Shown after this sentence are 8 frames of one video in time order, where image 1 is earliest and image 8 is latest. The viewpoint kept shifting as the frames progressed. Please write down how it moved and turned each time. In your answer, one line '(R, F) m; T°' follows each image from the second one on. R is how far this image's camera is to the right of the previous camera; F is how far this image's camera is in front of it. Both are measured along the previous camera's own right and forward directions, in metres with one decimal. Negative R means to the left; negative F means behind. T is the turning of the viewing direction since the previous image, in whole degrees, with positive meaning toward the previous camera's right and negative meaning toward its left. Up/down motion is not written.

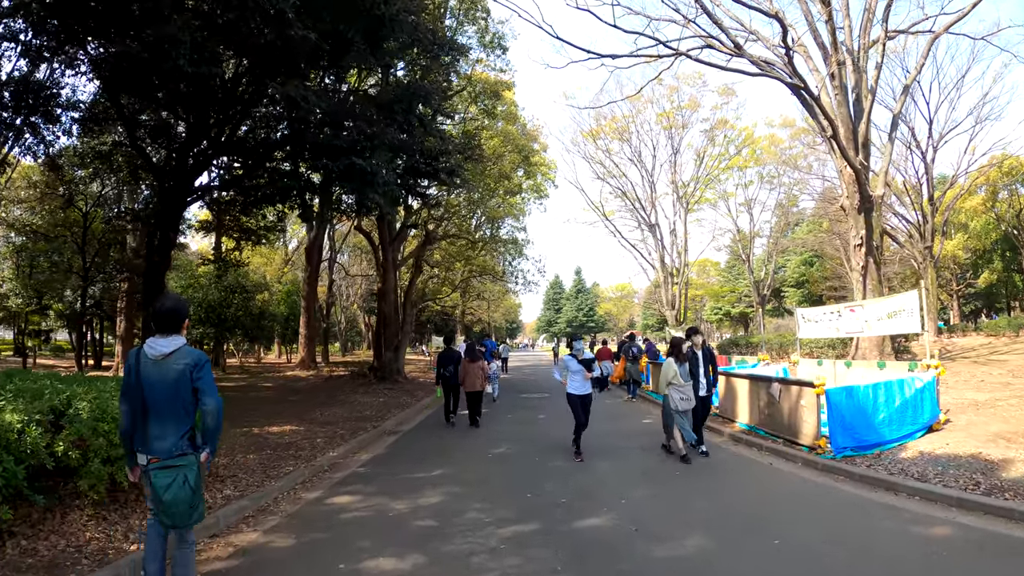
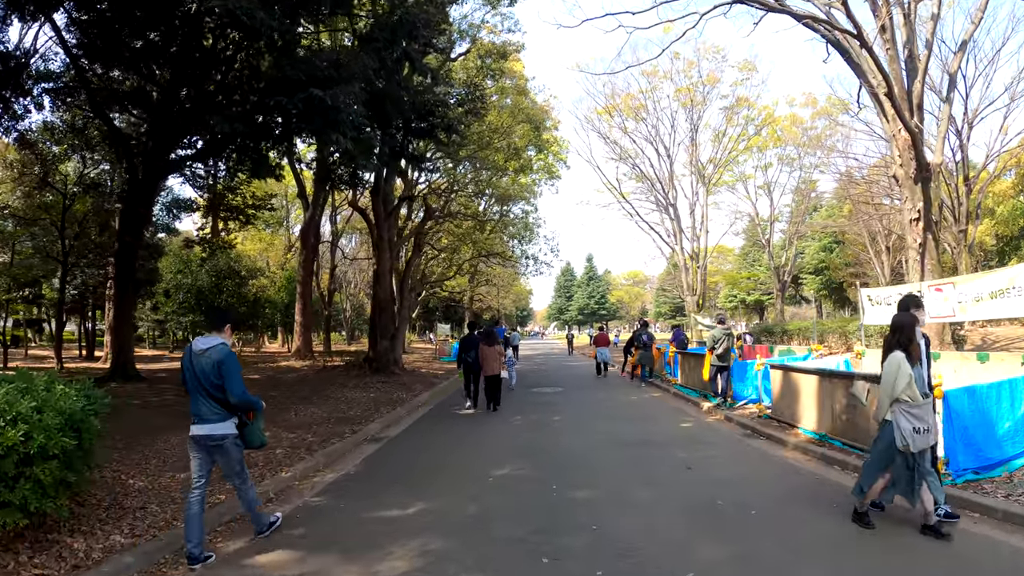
(0.0, +1.8) m; -1°
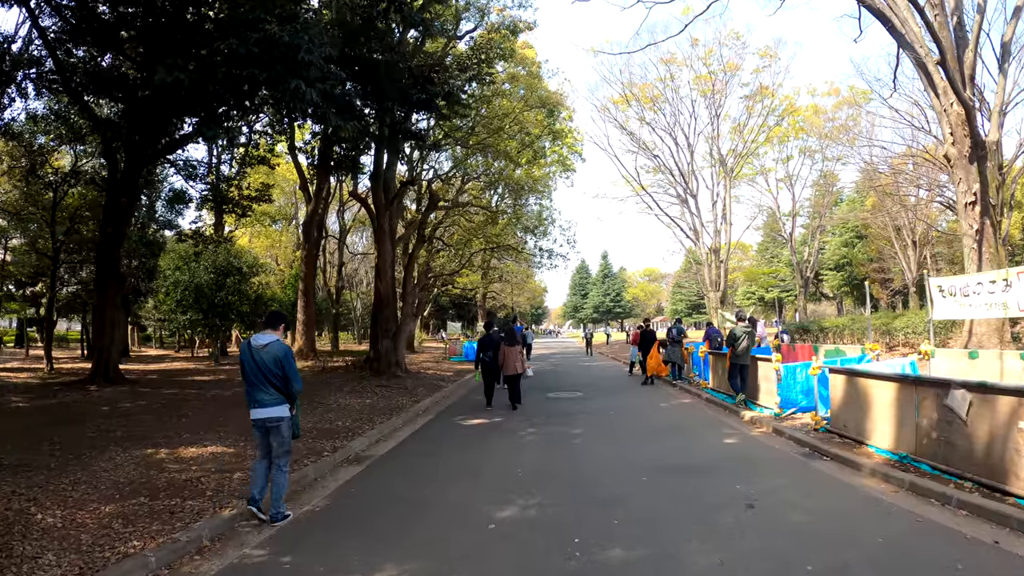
(0.0, +1.3) m; -1°
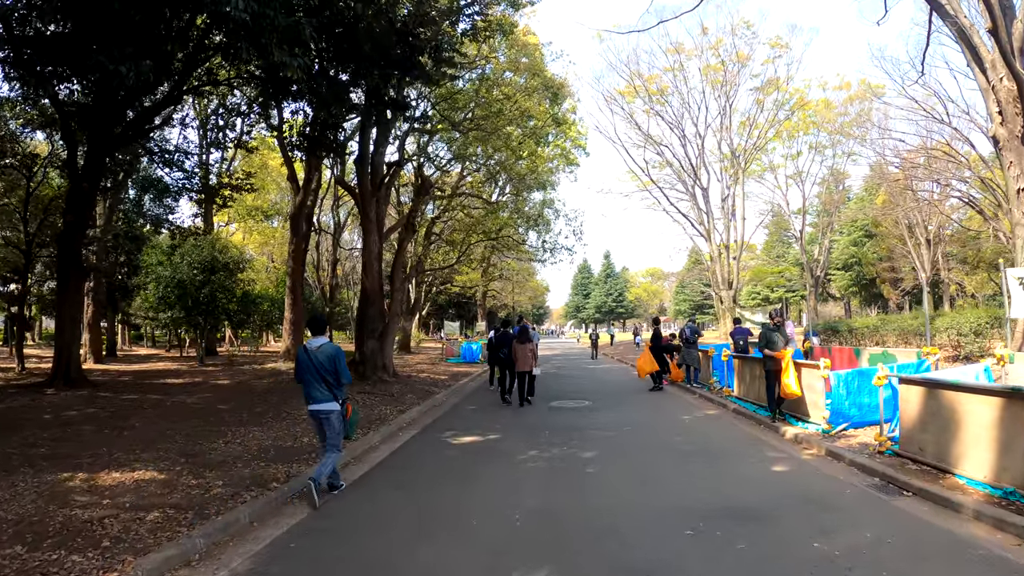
(0.0, +1.3) m; 0°
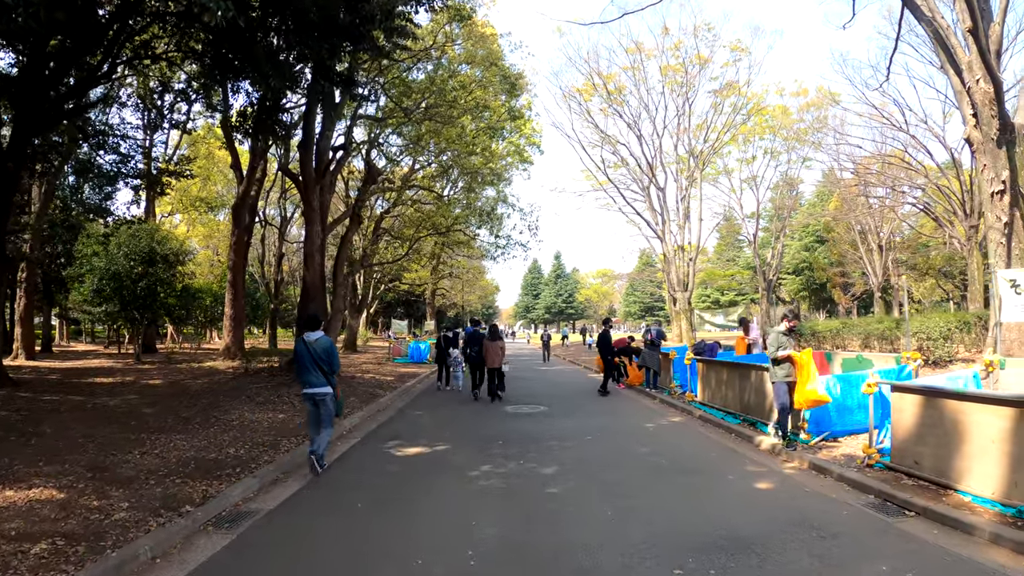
(0.0, +0.7) m; +4°
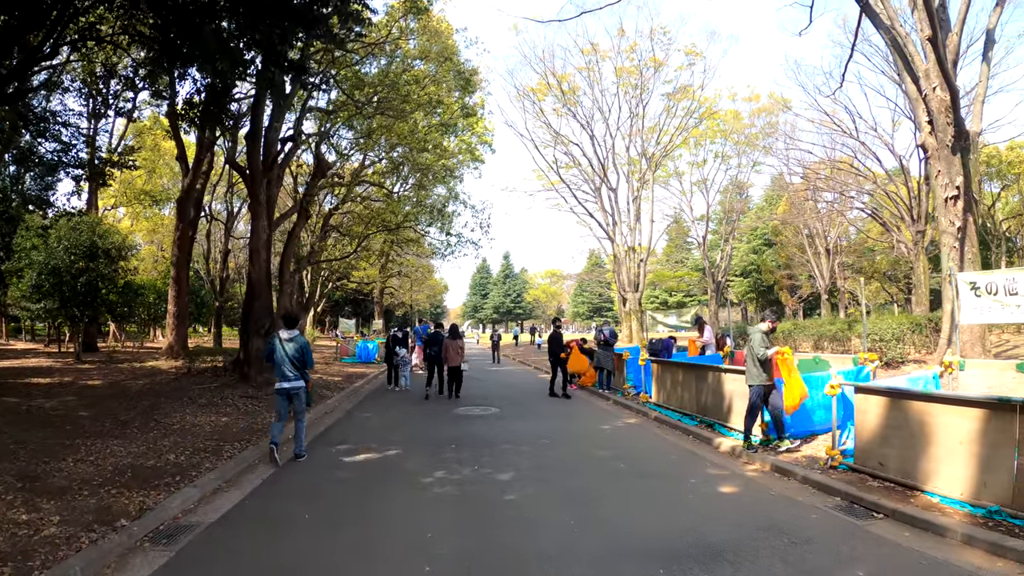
(-0.1, +0.2) m; +4°
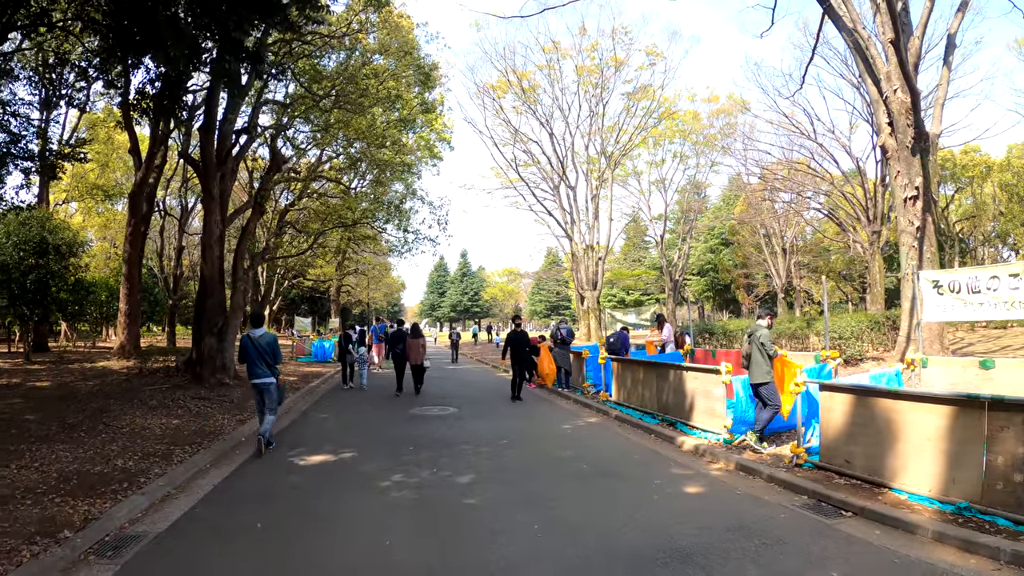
(-0.1, +0.2) m; +3°
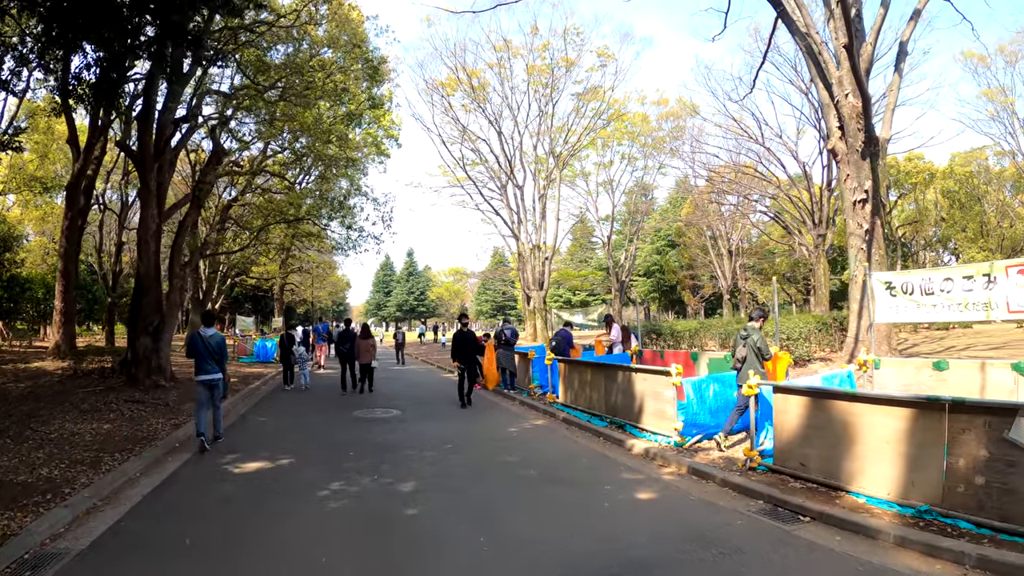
(-0.1, +0.2) m; +4°
